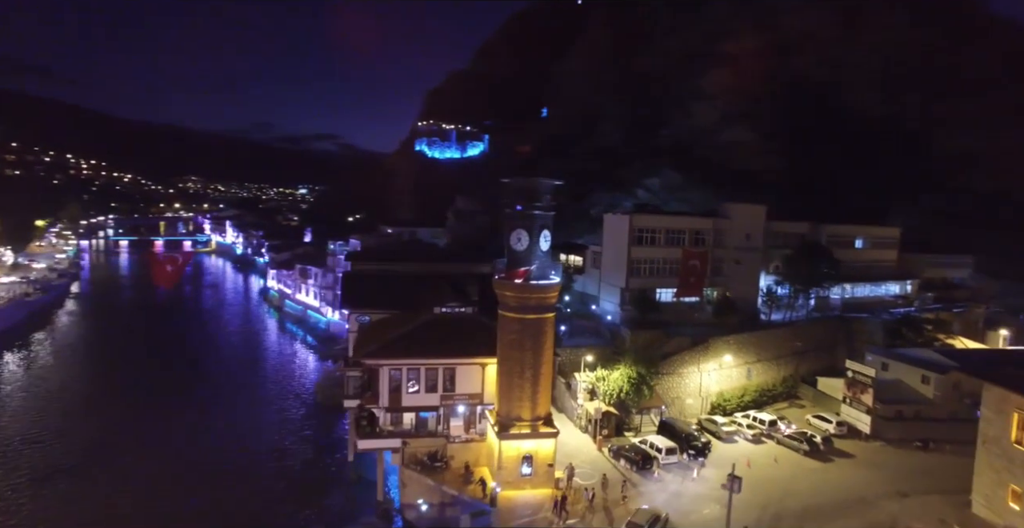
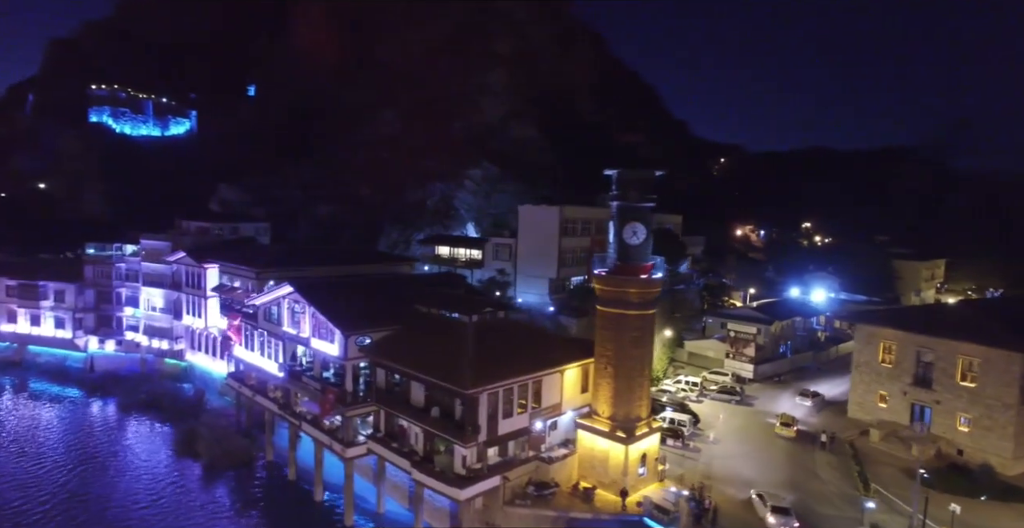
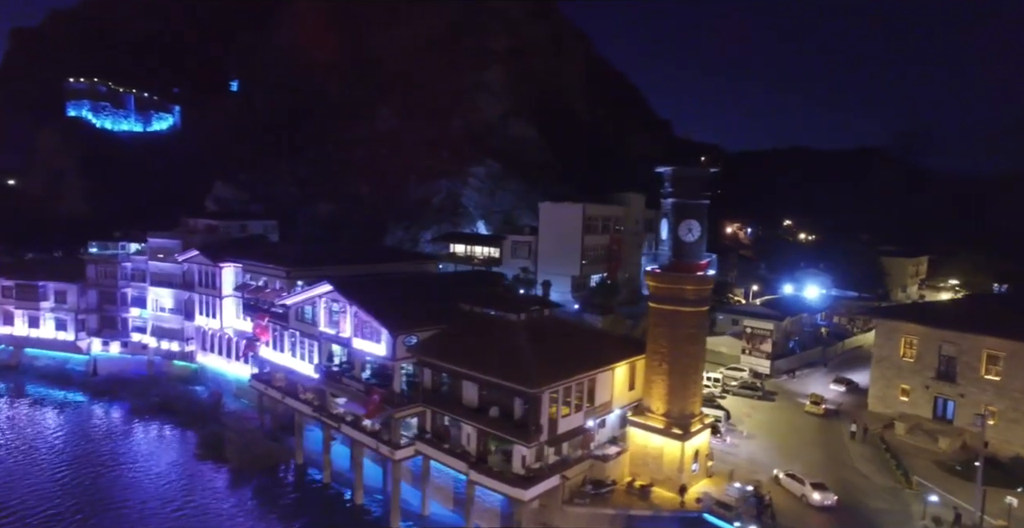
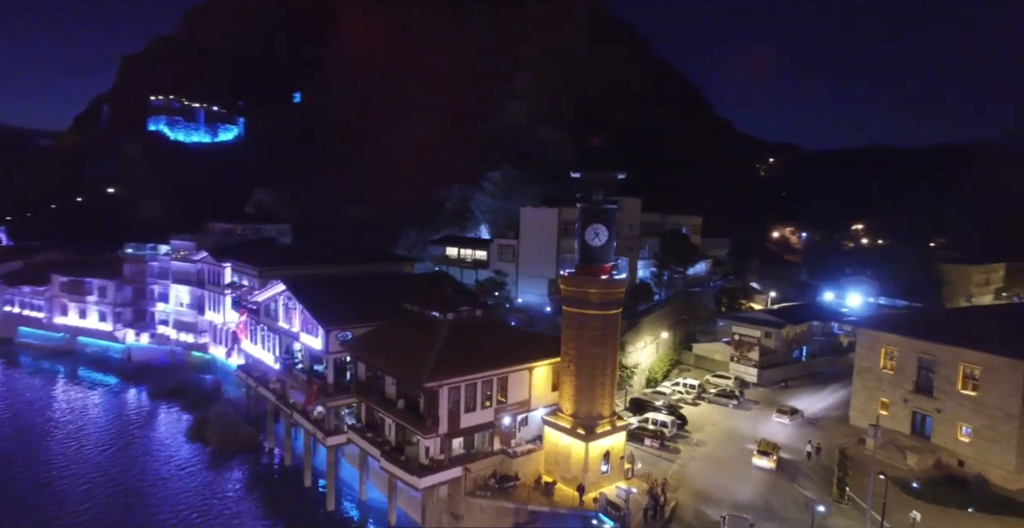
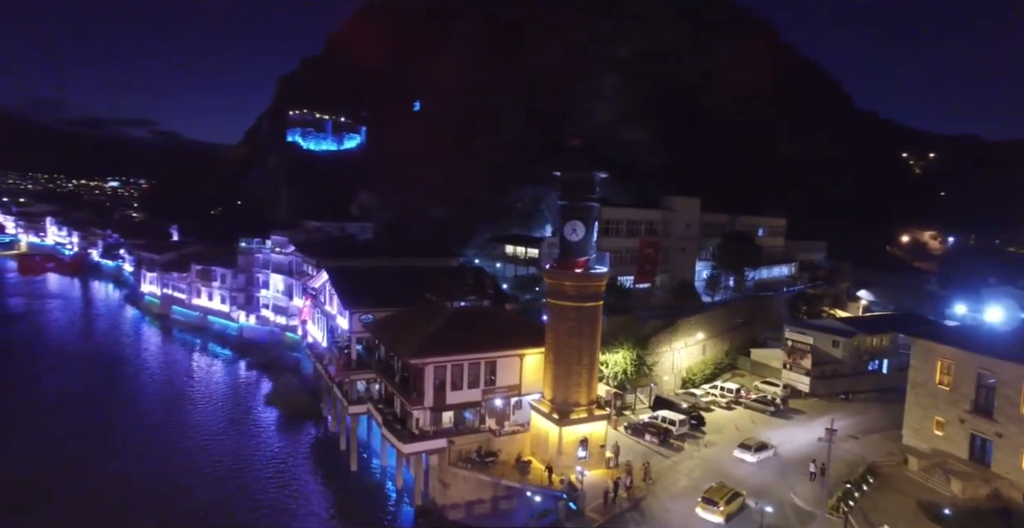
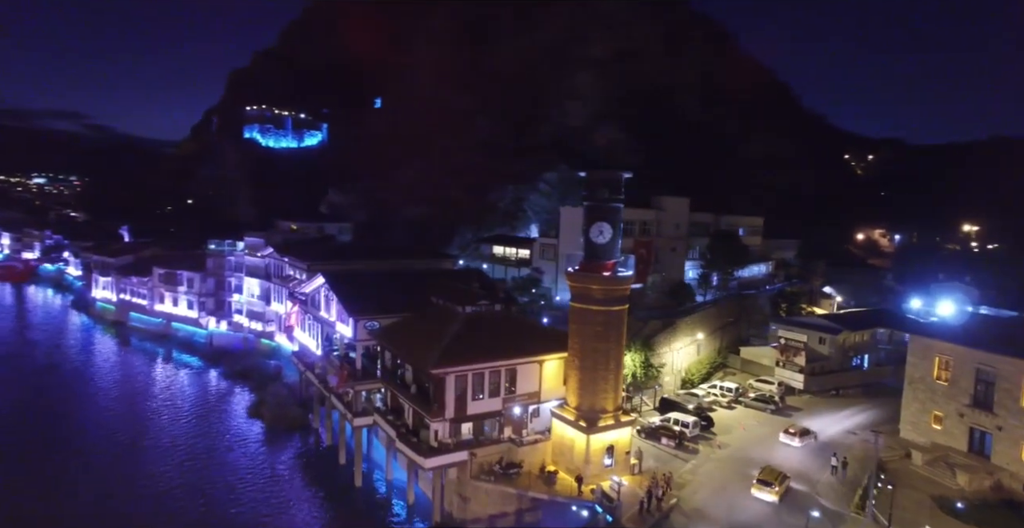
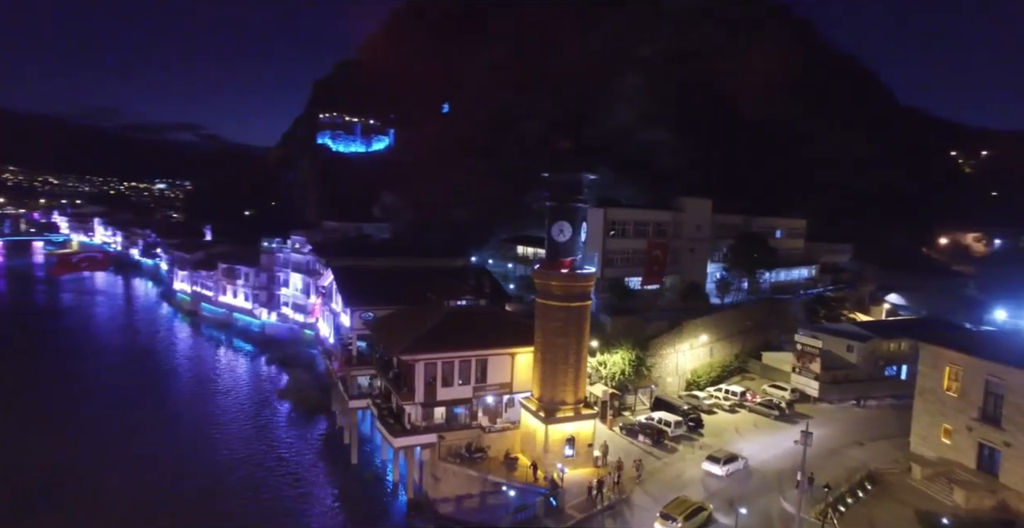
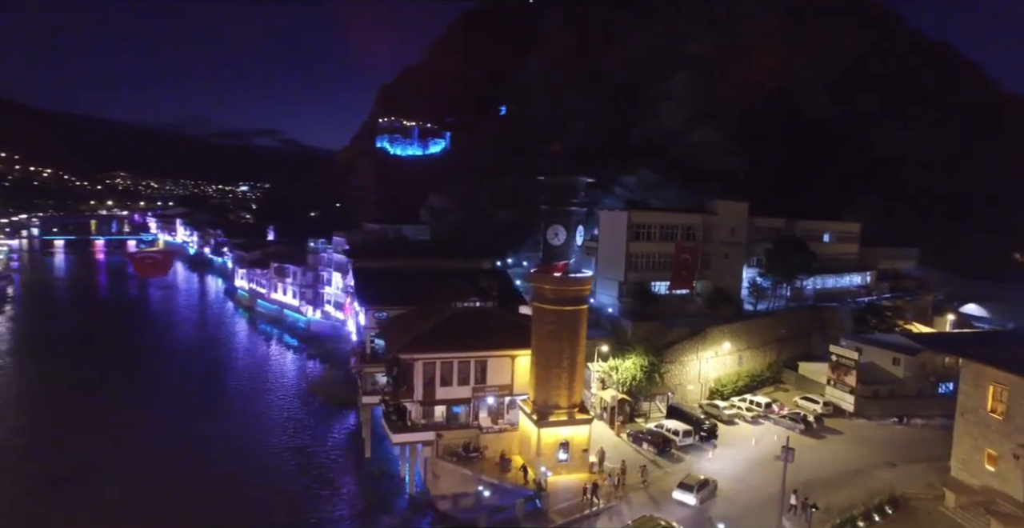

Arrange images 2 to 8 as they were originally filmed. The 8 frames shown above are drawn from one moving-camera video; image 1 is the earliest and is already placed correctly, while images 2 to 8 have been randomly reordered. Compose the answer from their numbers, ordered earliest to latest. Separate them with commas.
8, 7, 5, 6, 4, 2, 3
